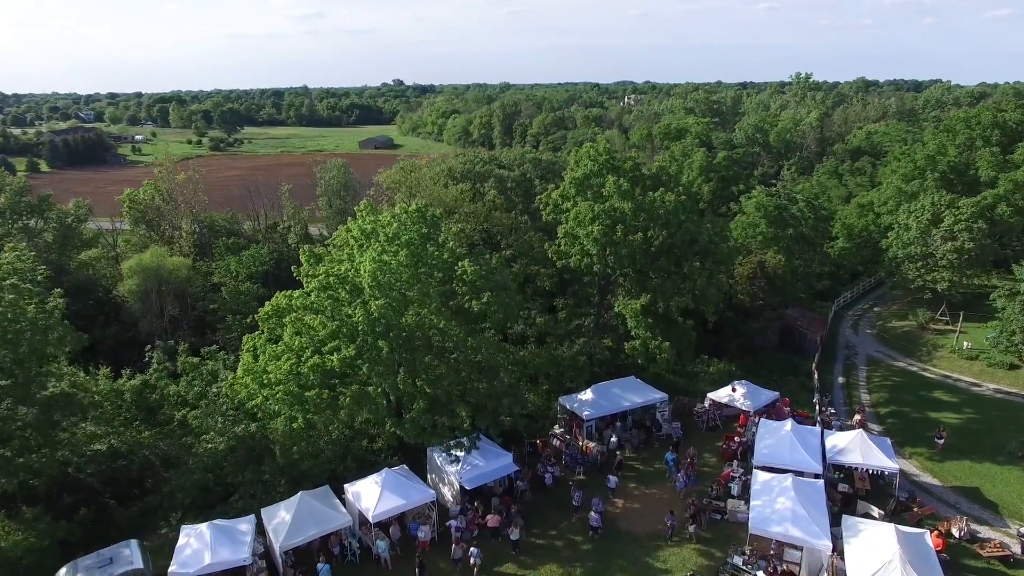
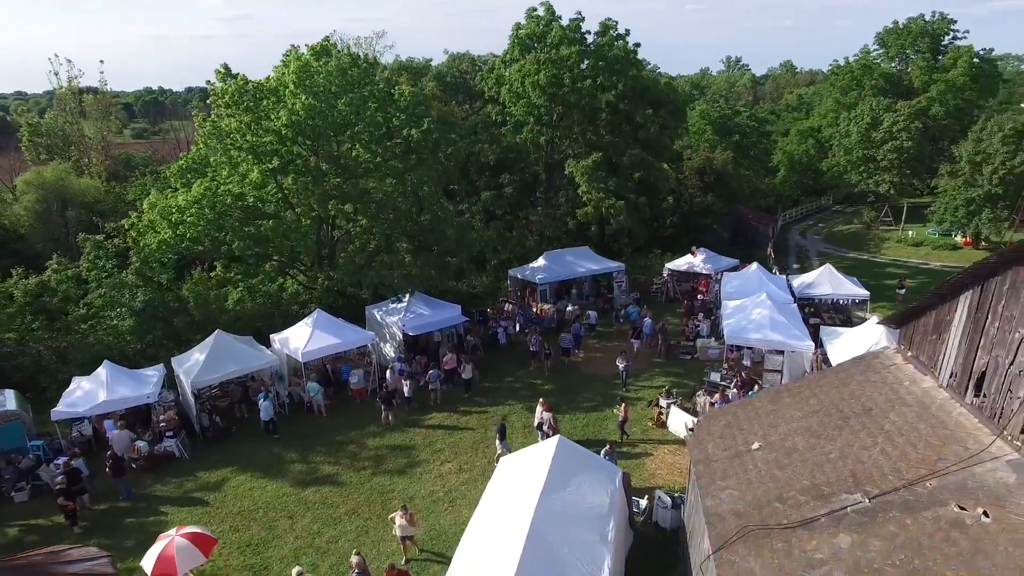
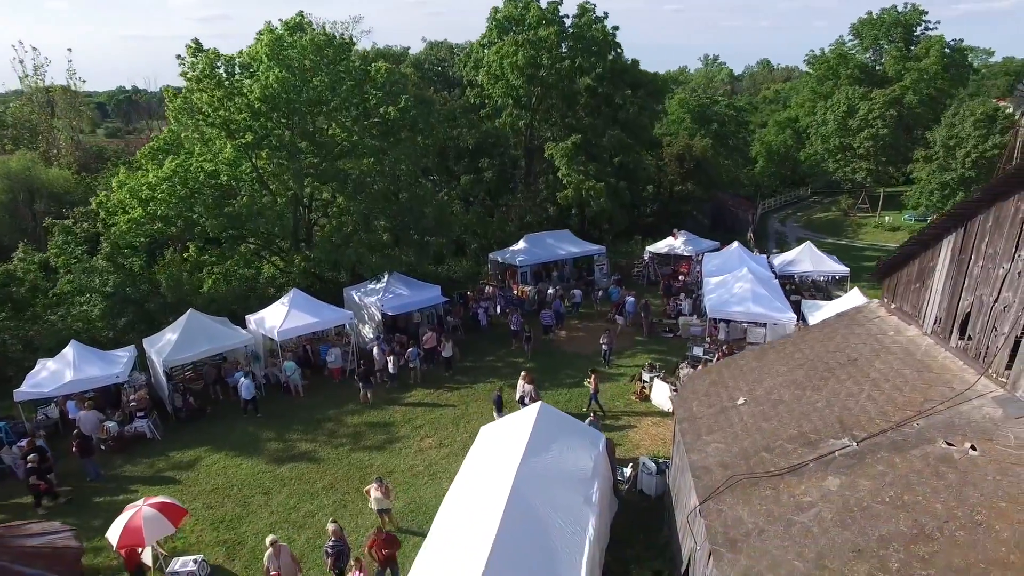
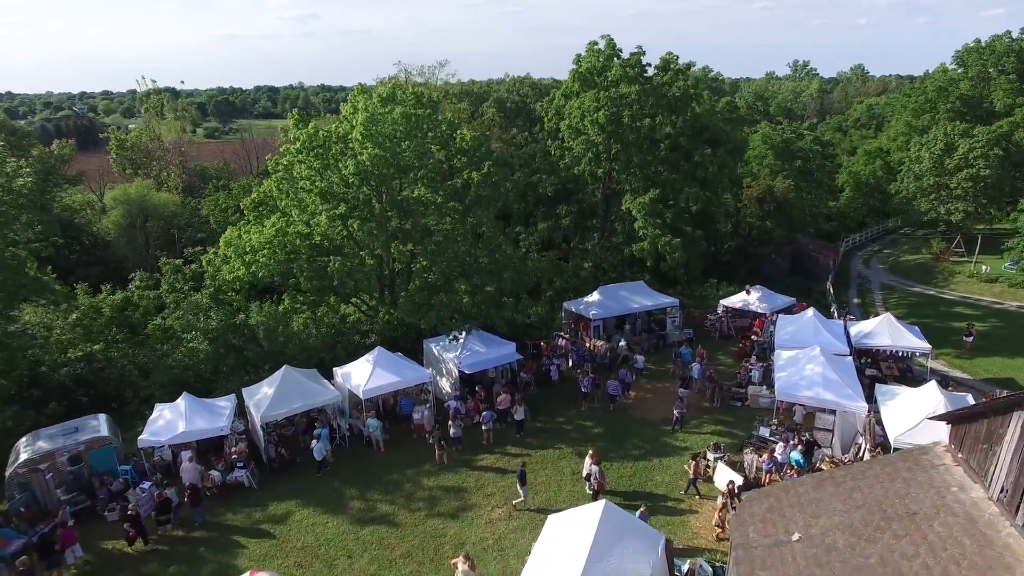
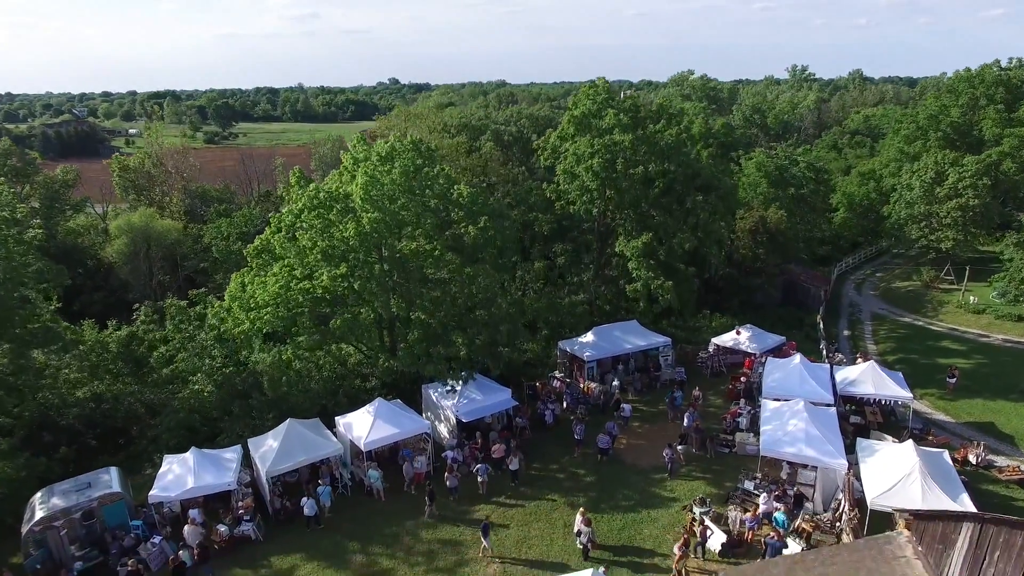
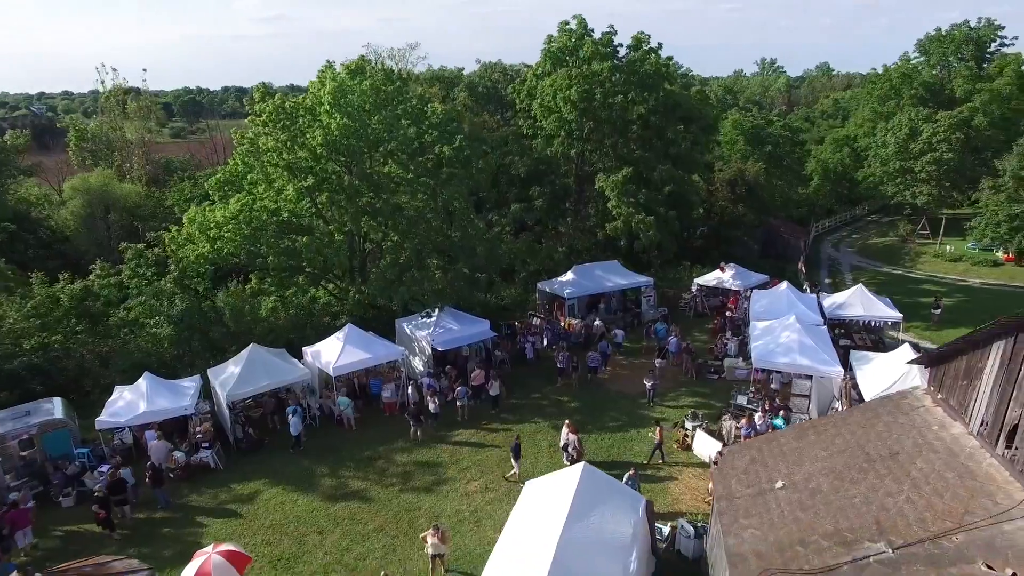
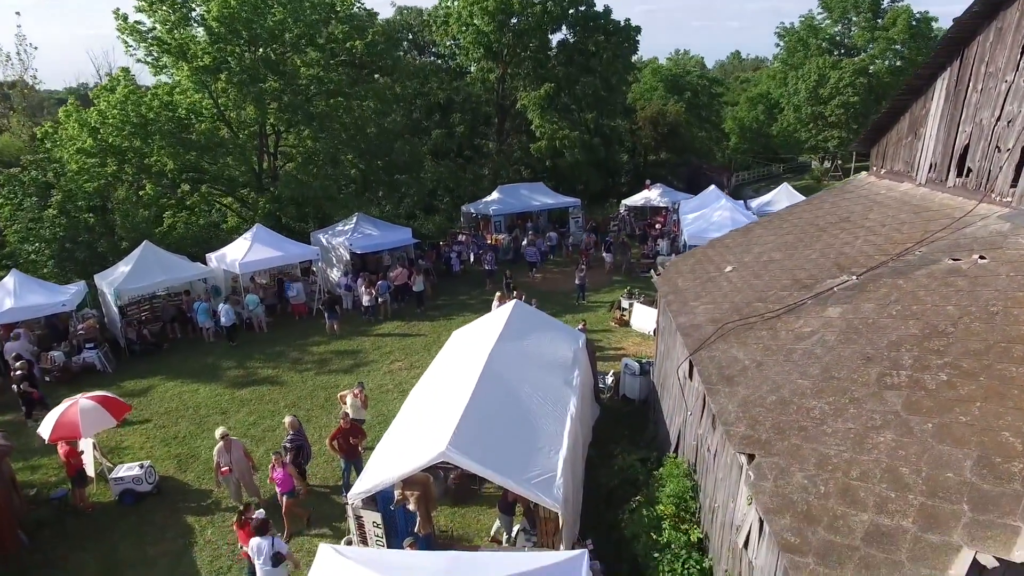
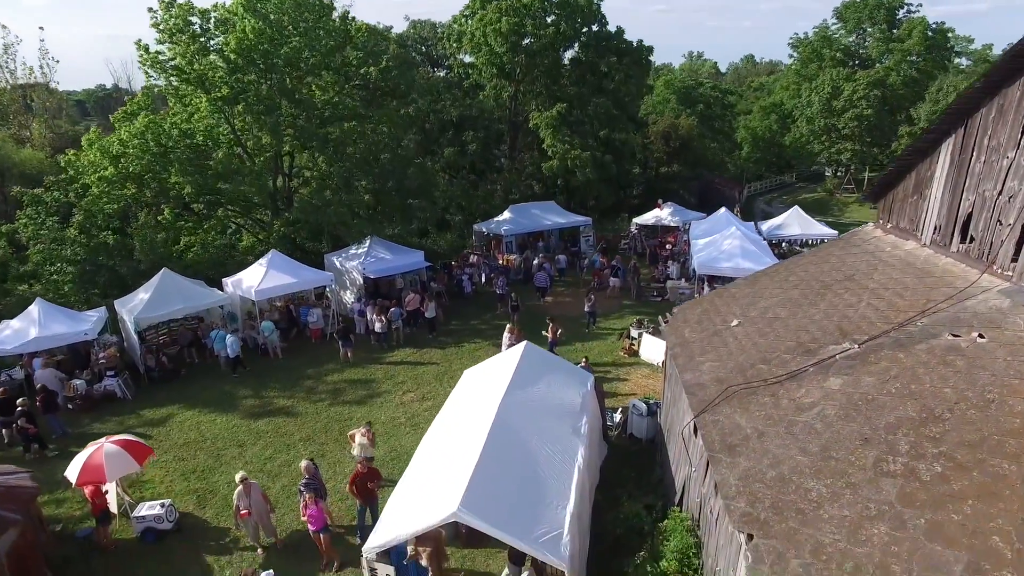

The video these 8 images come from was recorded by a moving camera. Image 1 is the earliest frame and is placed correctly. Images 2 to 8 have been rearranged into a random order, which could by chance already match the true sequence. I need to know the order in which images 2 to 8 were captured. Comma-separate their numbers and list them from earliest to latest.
5, 4, 6, 2, 3, 8, 7
